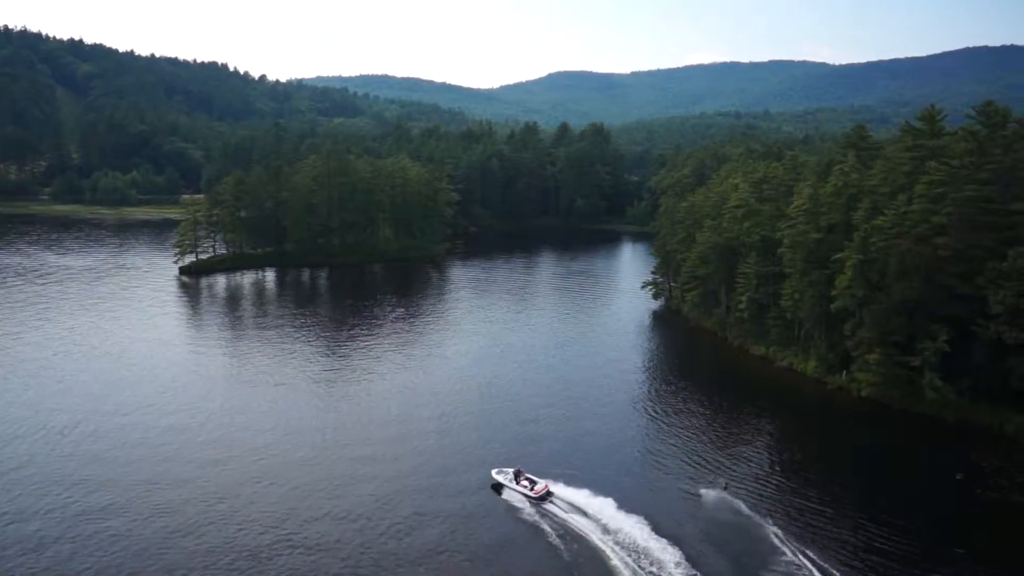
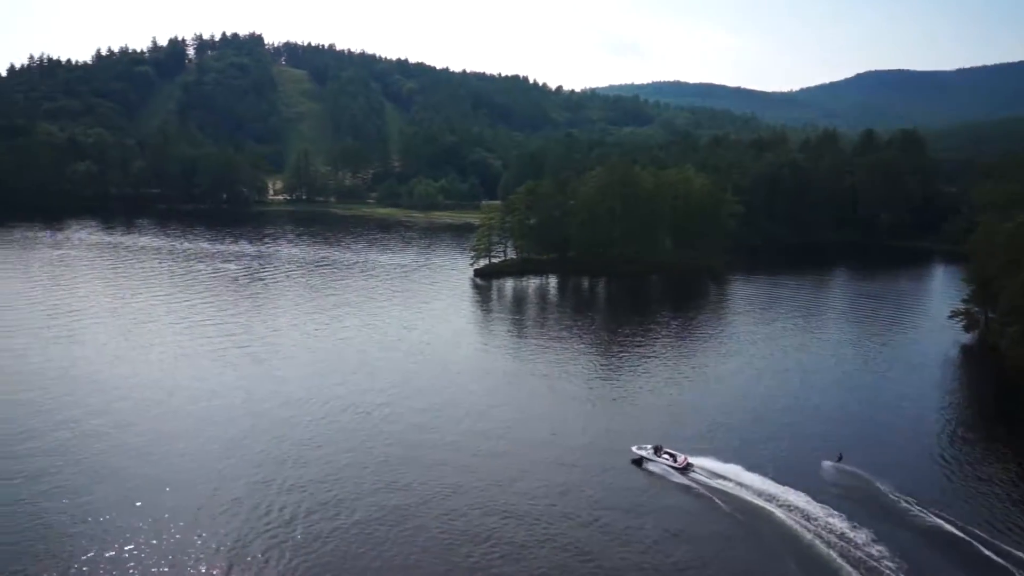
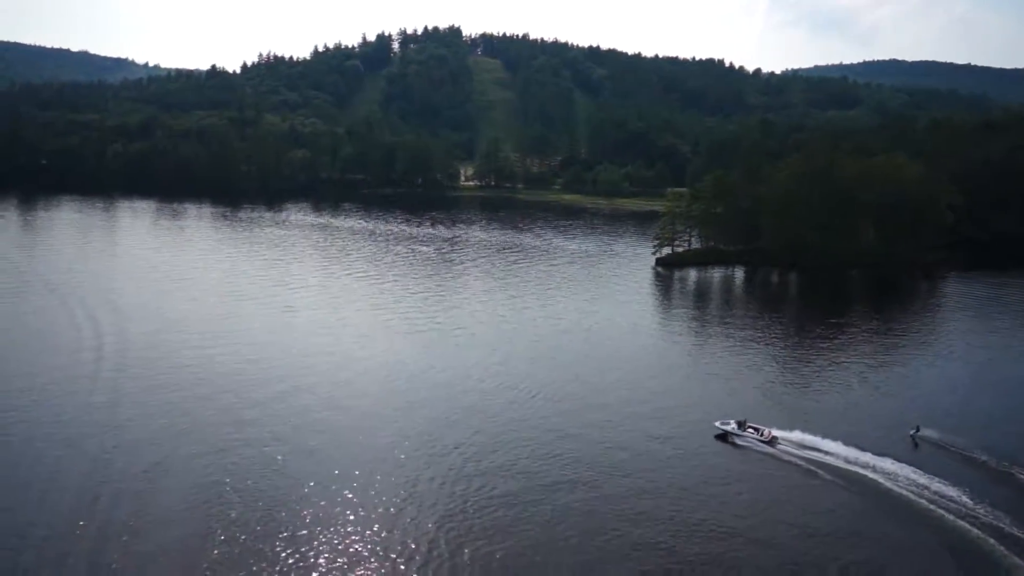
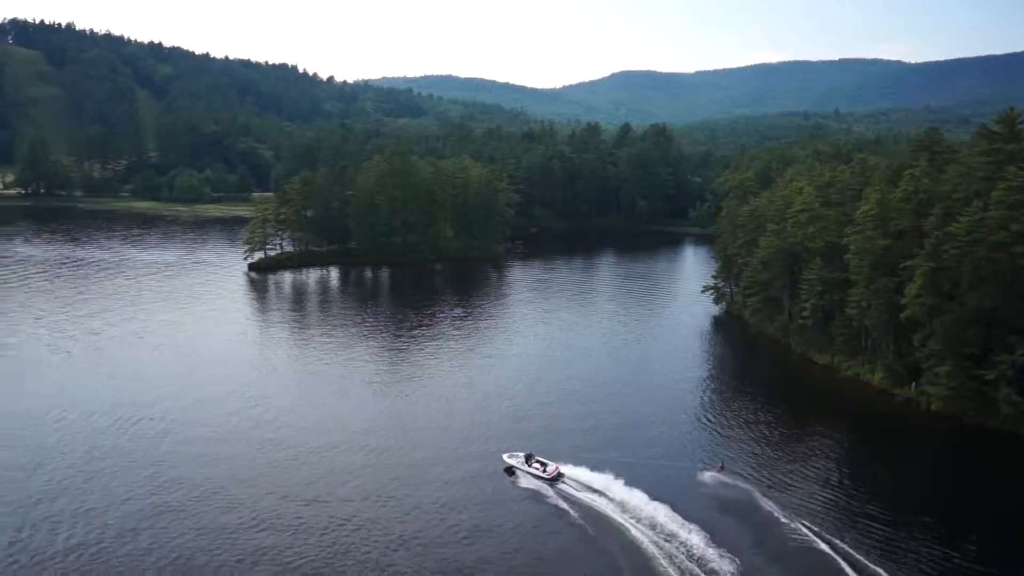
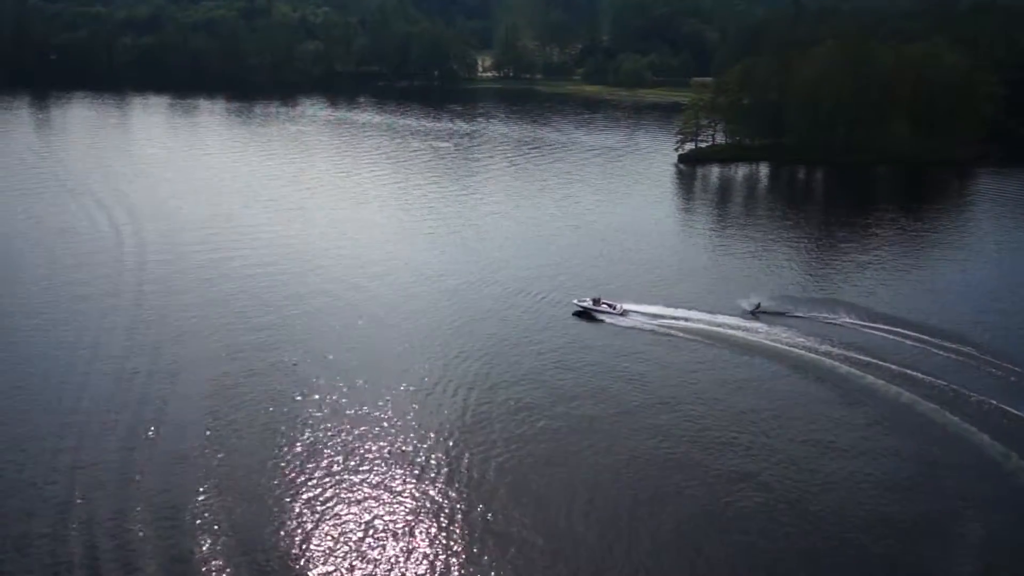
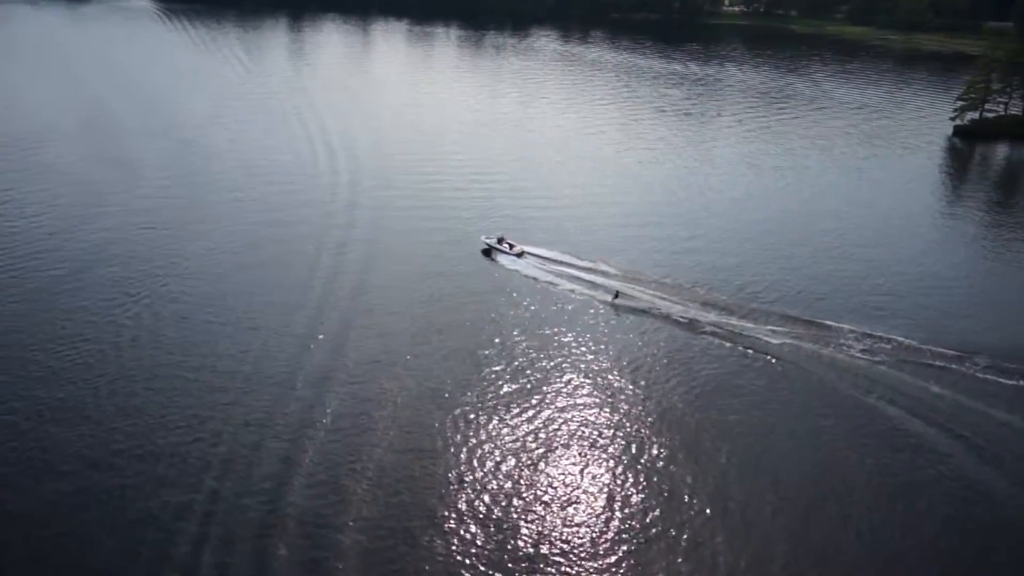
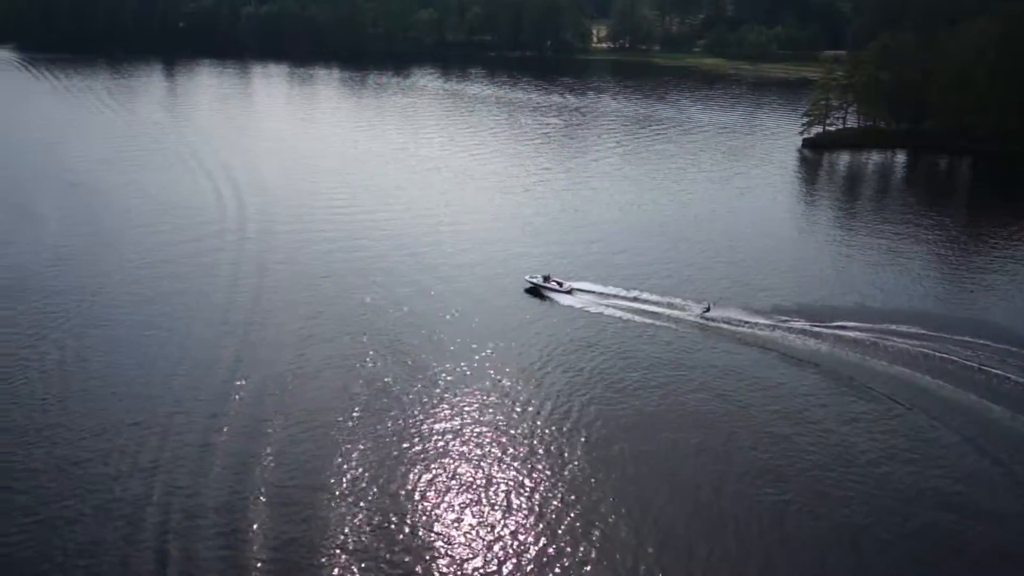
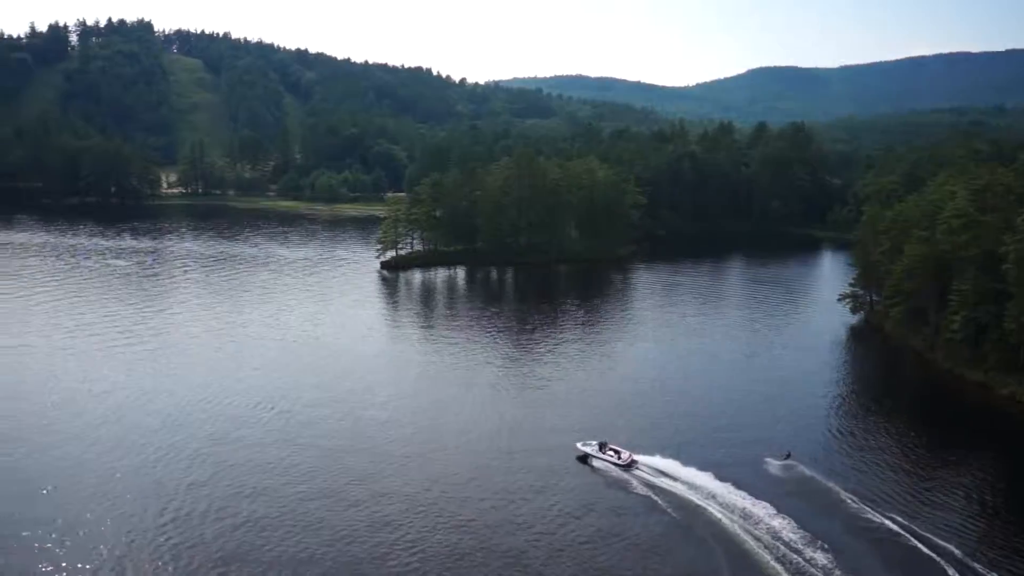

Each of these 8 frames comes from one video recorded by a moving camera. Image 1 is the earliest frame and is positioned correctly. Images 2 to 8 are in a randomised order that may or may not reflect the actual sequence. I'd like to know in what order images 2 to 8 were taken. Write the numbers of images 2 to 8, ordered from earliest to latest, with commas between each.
4, 8, 2, 3, 5, 7, 6
